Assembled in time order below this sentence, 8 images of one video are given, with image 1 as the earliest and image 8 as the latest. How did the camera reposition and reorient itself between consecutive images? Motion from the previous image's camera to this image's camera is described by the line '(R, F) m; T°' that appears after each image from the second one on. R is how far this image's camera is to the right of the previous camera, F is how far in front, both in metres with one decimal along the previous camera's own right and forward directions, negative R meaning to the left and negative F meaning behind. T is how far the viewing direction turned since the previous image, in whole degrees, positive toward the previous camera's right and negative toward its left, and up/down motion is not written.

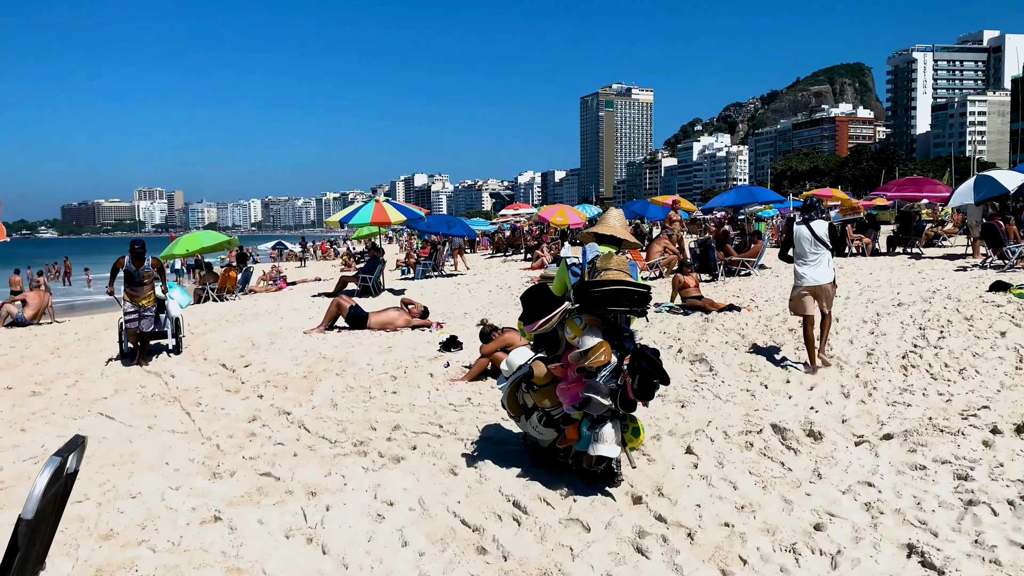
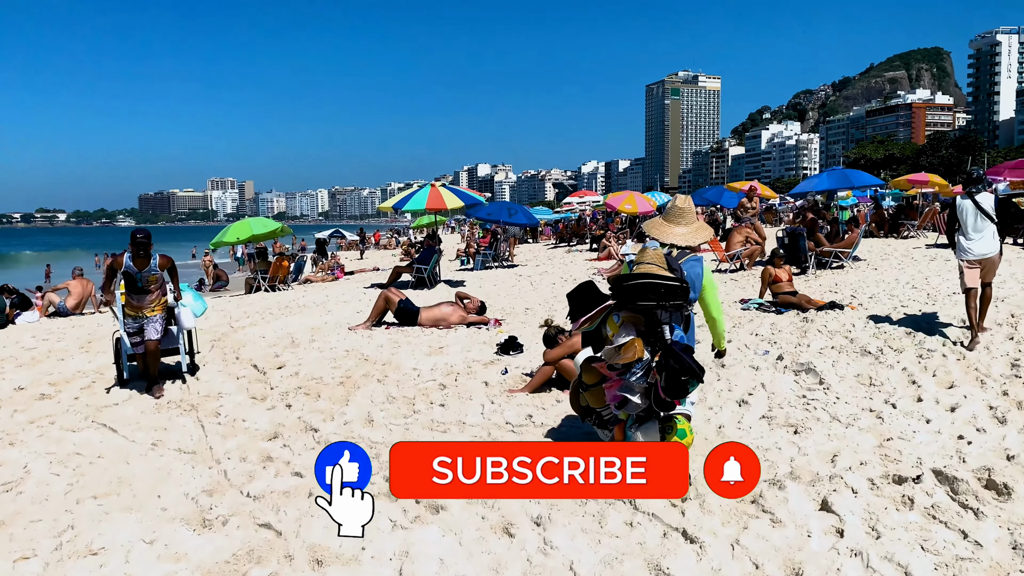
(0.0, +0.9) m; -4°
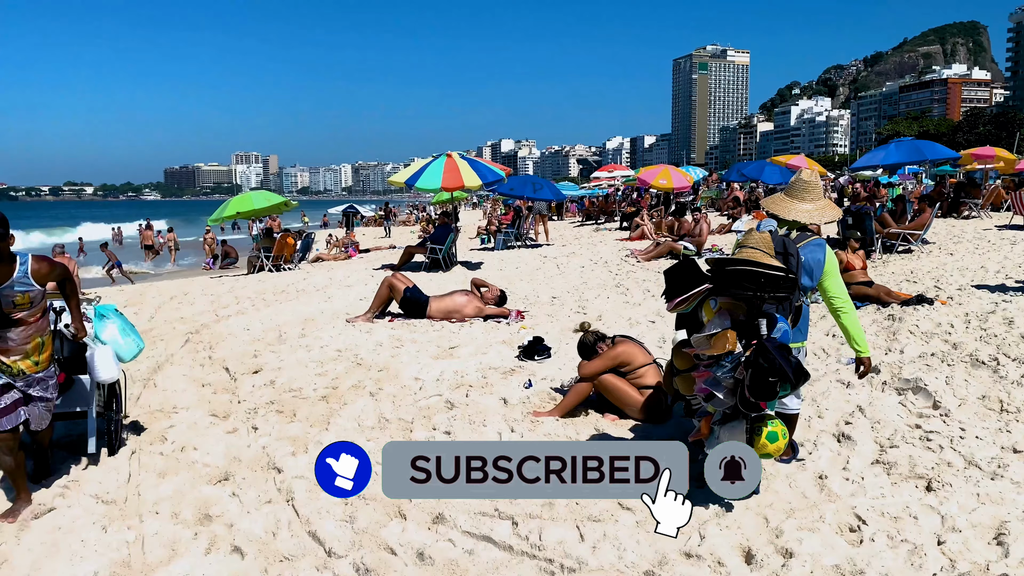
(0.0, +1.1) m; -2°
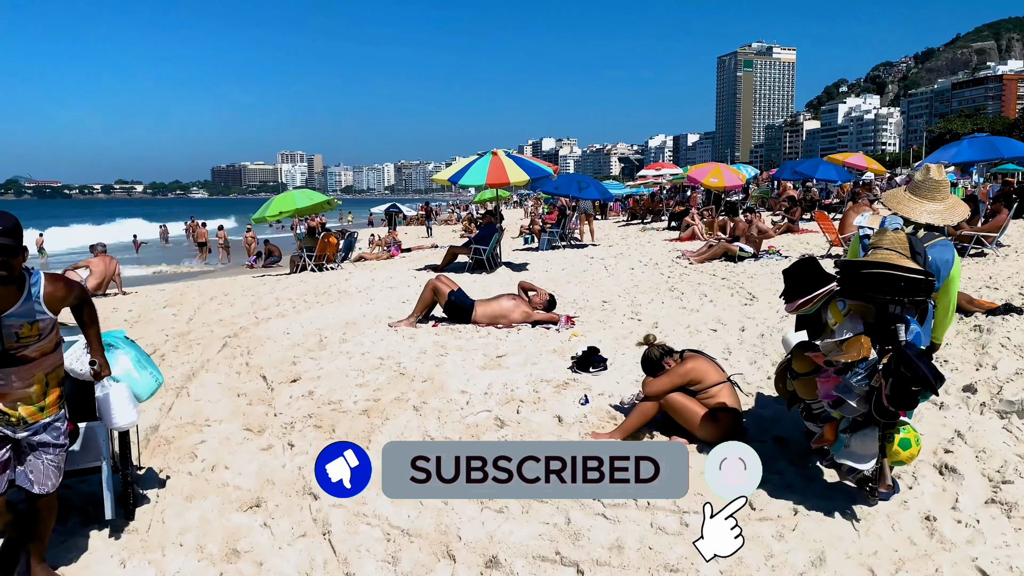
(-0.1, +0.3) m; -3°
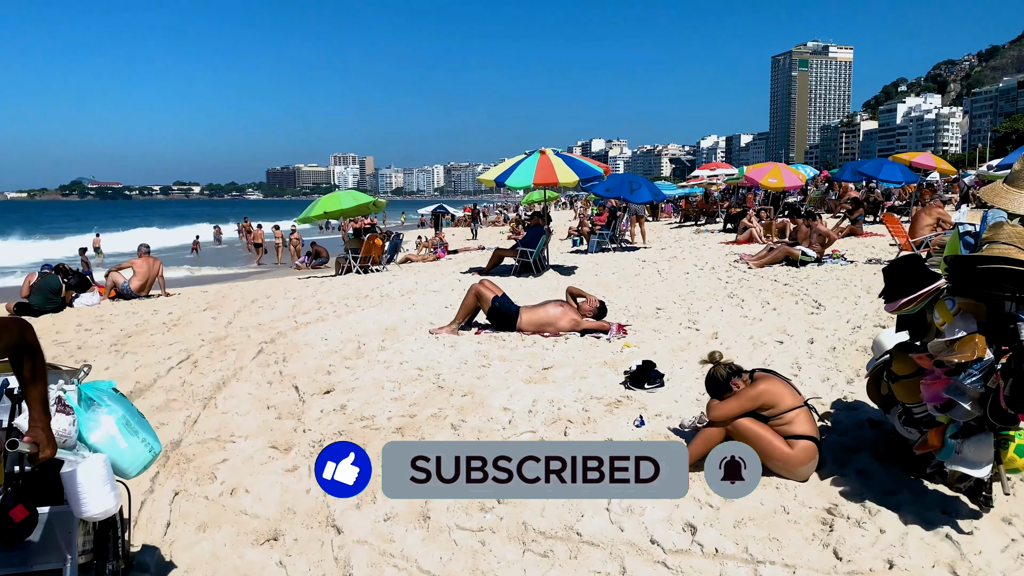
(0.0, +0.4) m; -3°
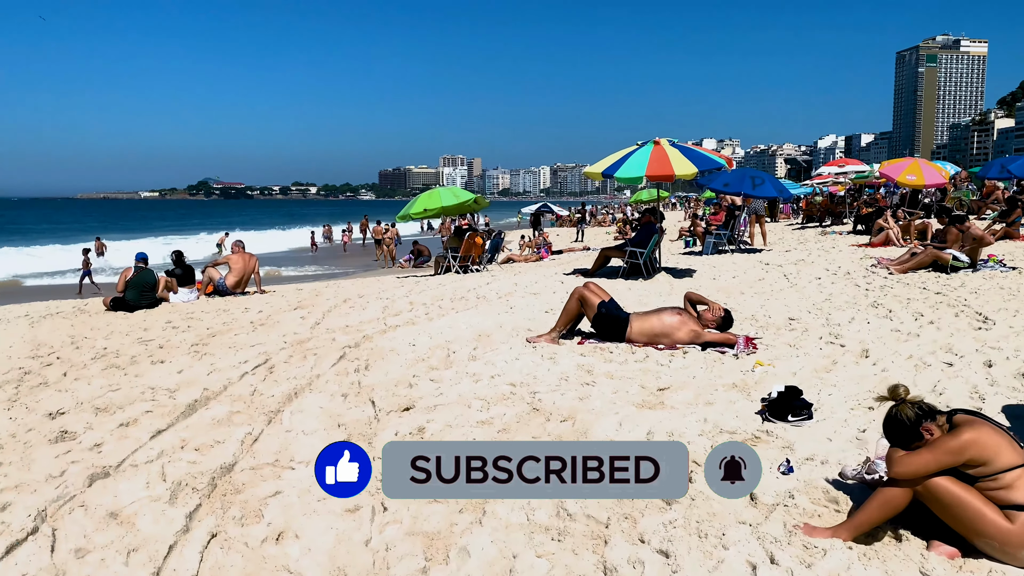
(0.0, +0.7) m; -7°
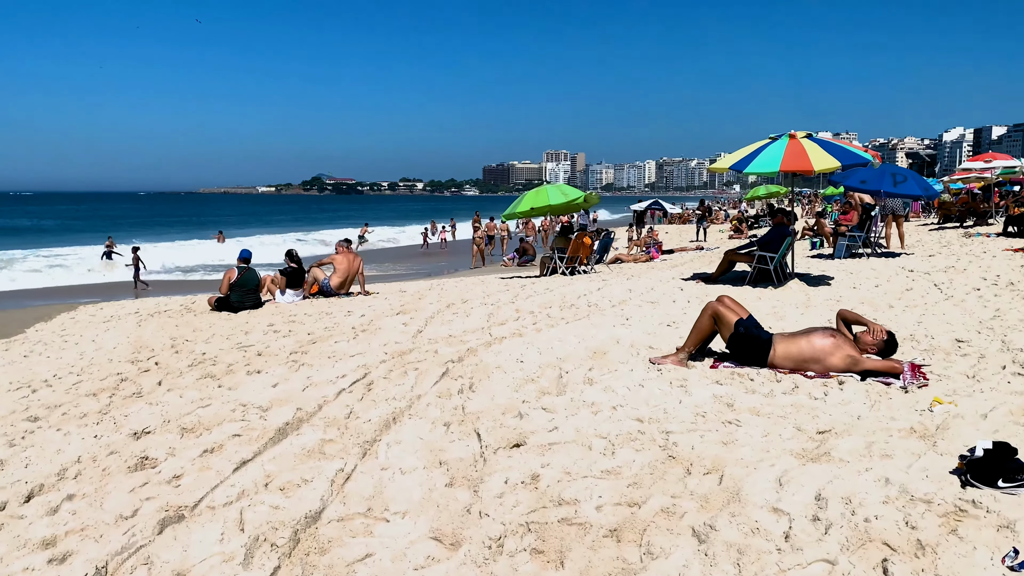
(-0.1, +0.5) m; -7°
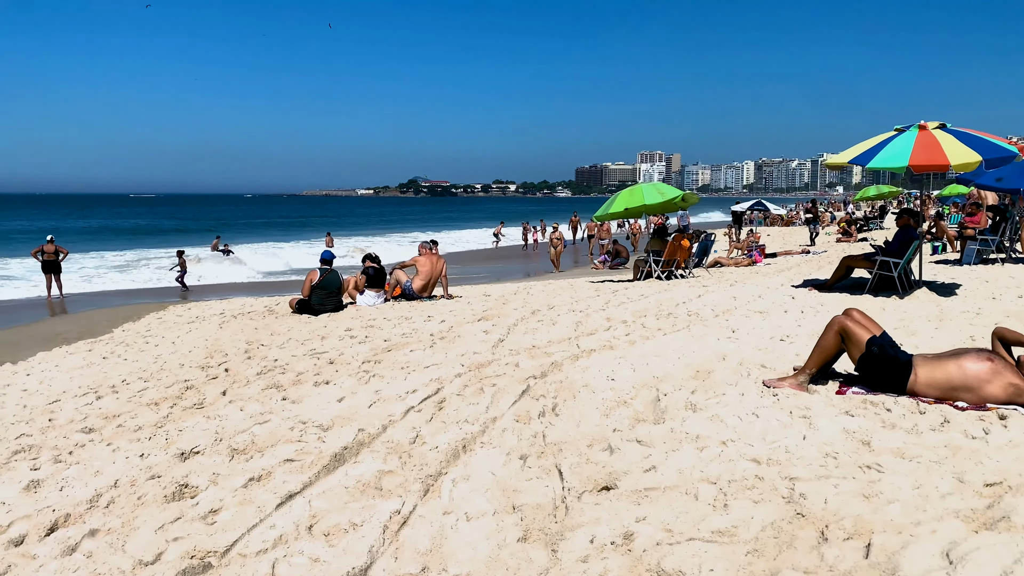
(0.0, +0.5) m; -6°
